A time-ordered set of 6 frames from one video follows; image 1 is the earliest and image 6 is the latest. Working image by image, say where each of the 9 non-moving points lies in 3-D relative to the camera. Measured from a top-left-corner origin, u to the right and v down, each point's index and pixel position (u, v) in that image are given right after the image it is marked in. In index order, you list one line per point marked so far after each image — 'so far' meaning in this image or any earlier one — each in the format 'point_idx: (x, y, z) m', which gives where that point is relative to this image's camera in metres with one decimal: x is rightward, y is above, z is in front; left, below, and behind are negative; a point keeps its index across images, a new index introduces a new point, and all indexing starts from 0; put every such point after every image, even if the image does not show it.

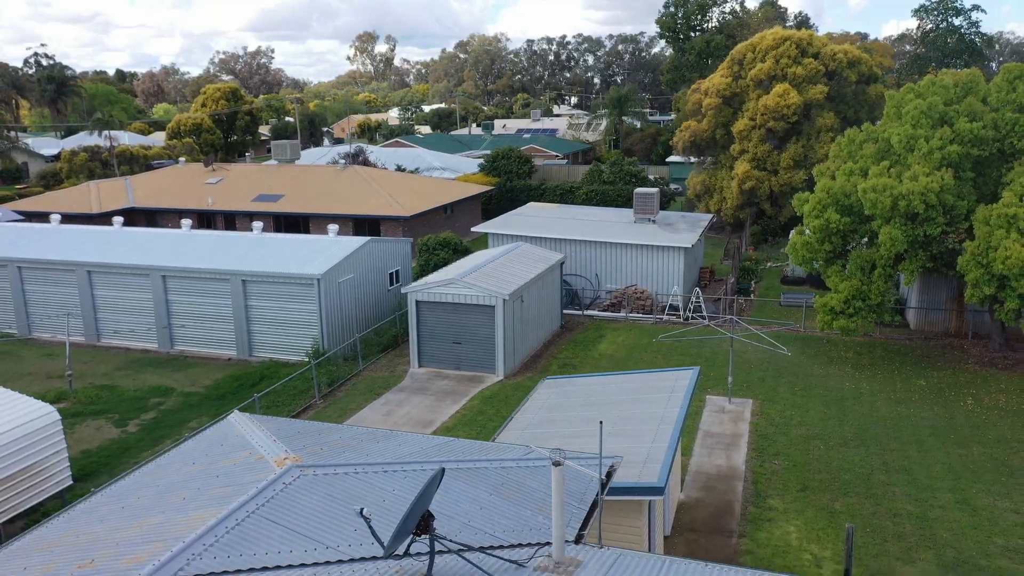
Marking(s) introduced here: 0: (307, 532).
0: (-1.5, -1.8, +7.2) m
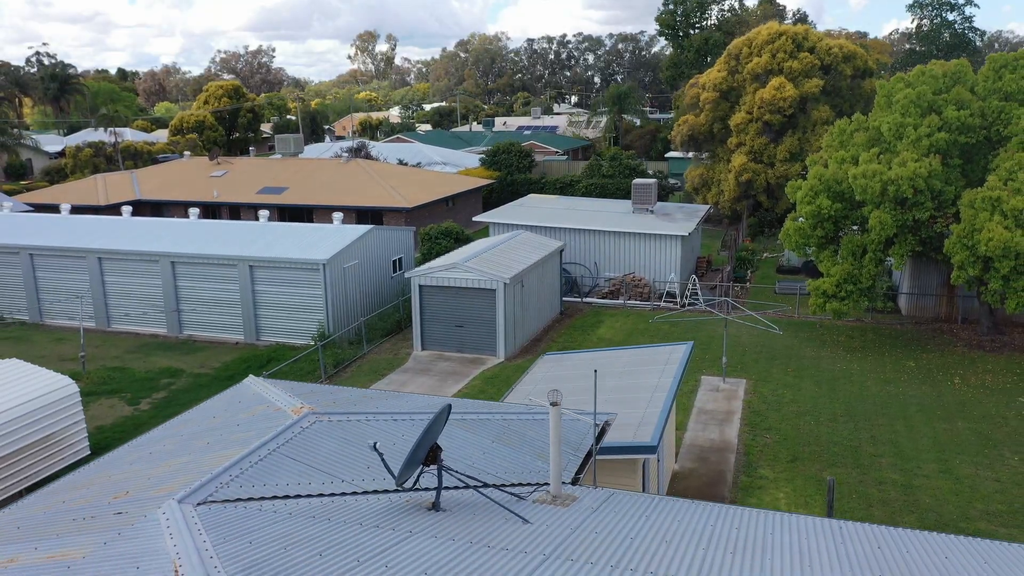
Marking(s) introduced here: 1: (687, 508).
0: (-1.5, -1.4, +7.8) m
1: (+1.4, -1.8, +8.1) m
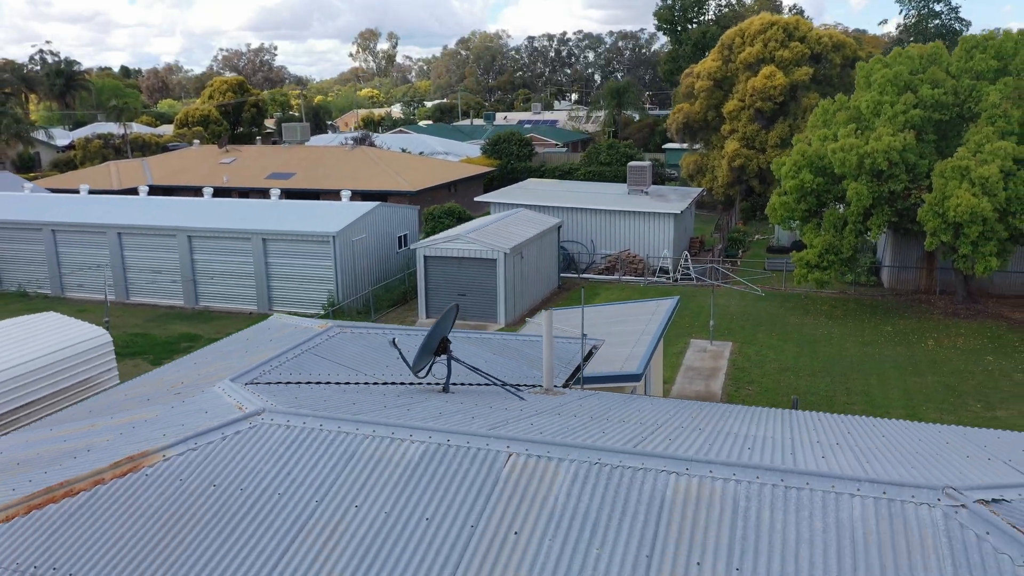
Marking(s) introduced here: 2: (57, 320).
0: (-1.5, -0.7, +9.1) m
1: (+1.4, -1.1, +9.4) m
2: (-8.1, -0.6, +17.5) m
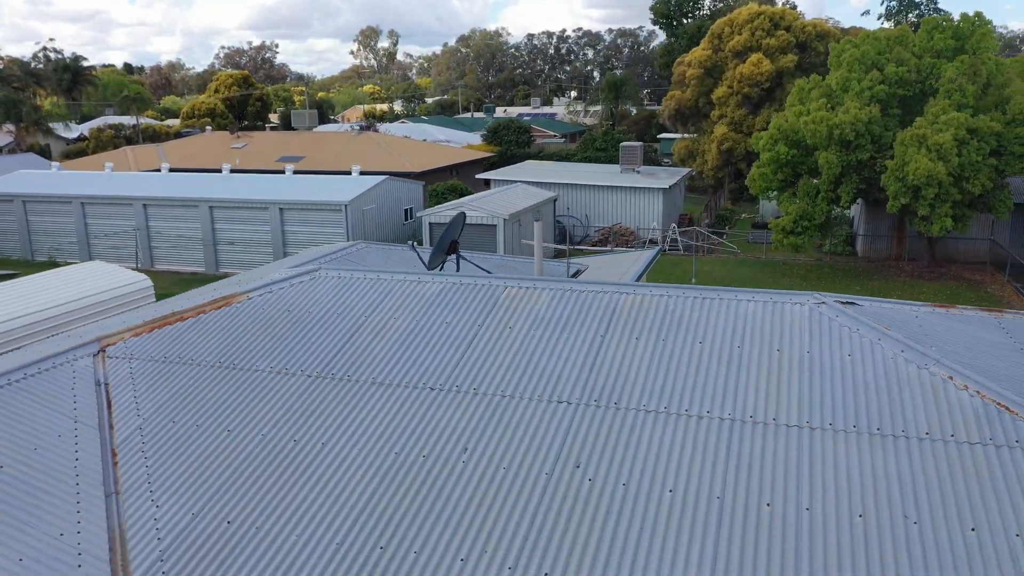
0: (-1.5, +0.2, +11.1) m
1: (+1.4, -0.2, +11.3) m
2: (-8.1, +0.4, +19.5) m
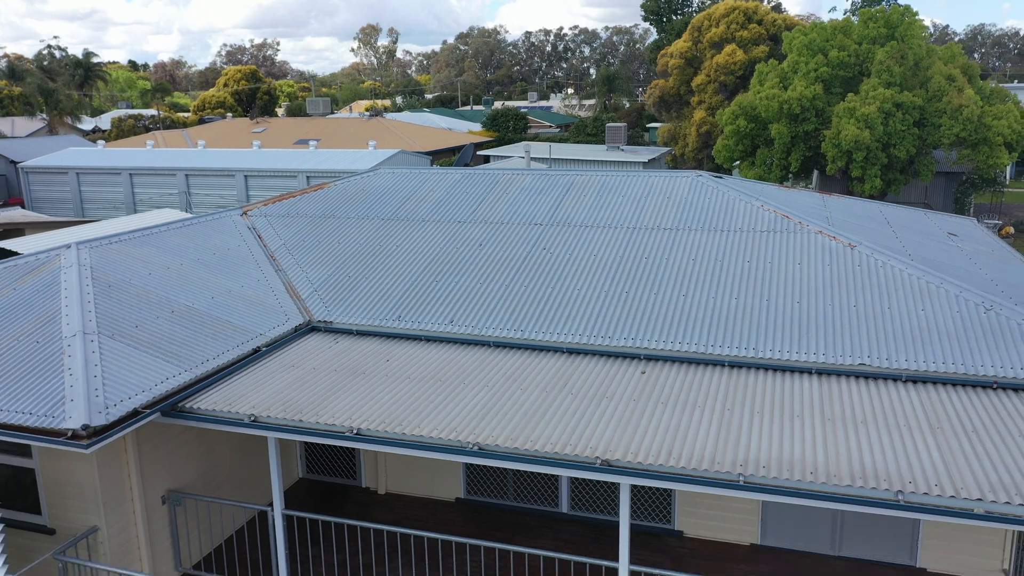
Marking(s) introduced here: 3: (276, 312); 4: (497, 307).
0: (-1.6, +1.6, +15.2) m
1: (+1.3, +1.2, +15.4) m
2: (-8.2, +1.7, +23.5) m
3: (-2.1, -0.2, +8.7) m
4: (-0.1, -0.2, +8.5) m
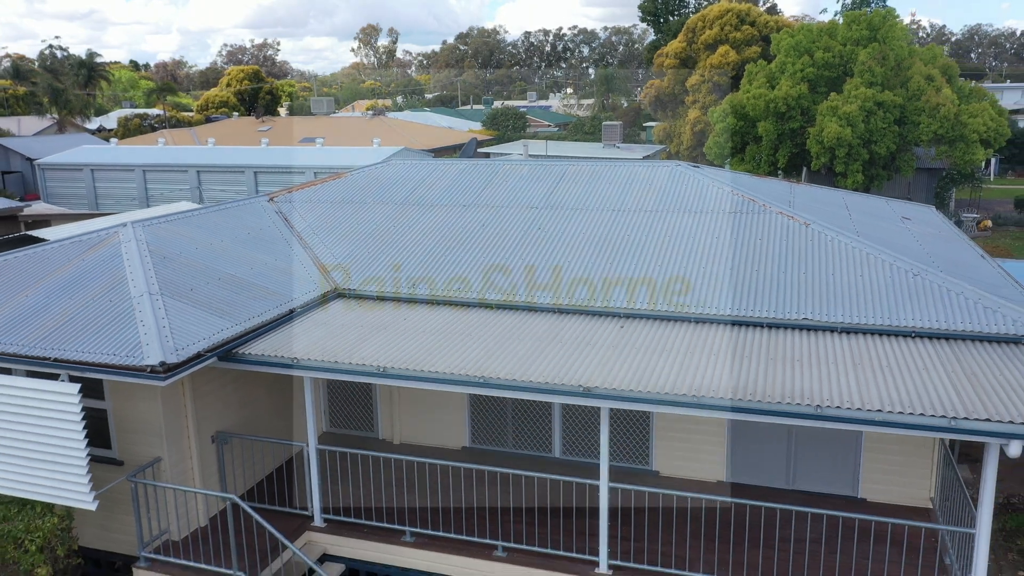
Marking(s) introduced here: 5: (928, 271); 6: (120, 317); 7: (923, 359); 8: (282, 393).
0: (-1.6, +1.8, +16.5) m
1: (+1.3, +1.5, +16.7) m
2: (-8.2, +2.0, +24.8) m
3: (-2.1, +0.1, +10.0) m
4: (-0.1, +0.1, +9.8) m
5: (+3.8, +0.2, +9.0) m
6: (-3.2, -0.2, +8.1) m
7: (+3.1, -0.5, +7.4) m
8: (-2.3, -1.1, +9.9) m
